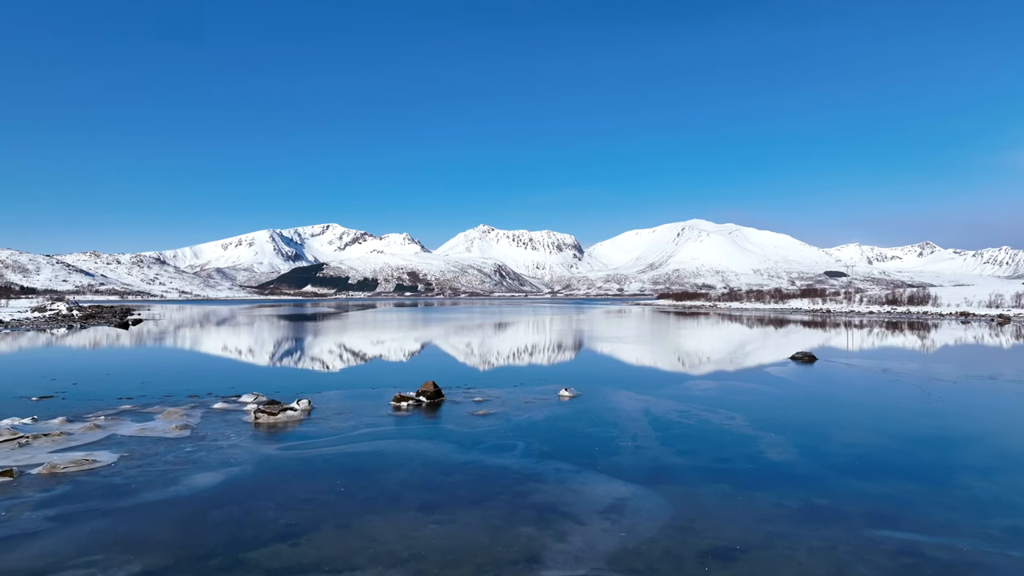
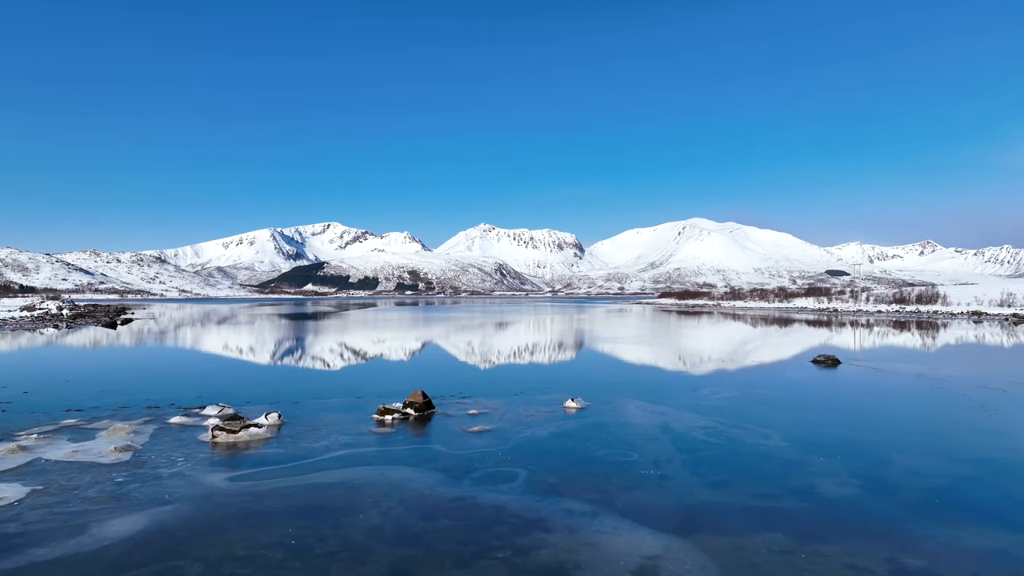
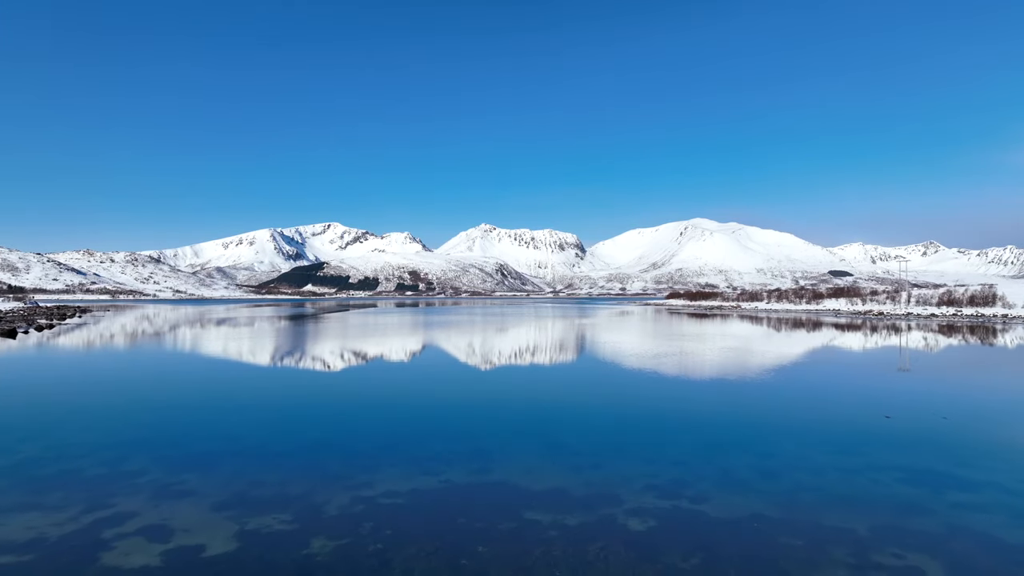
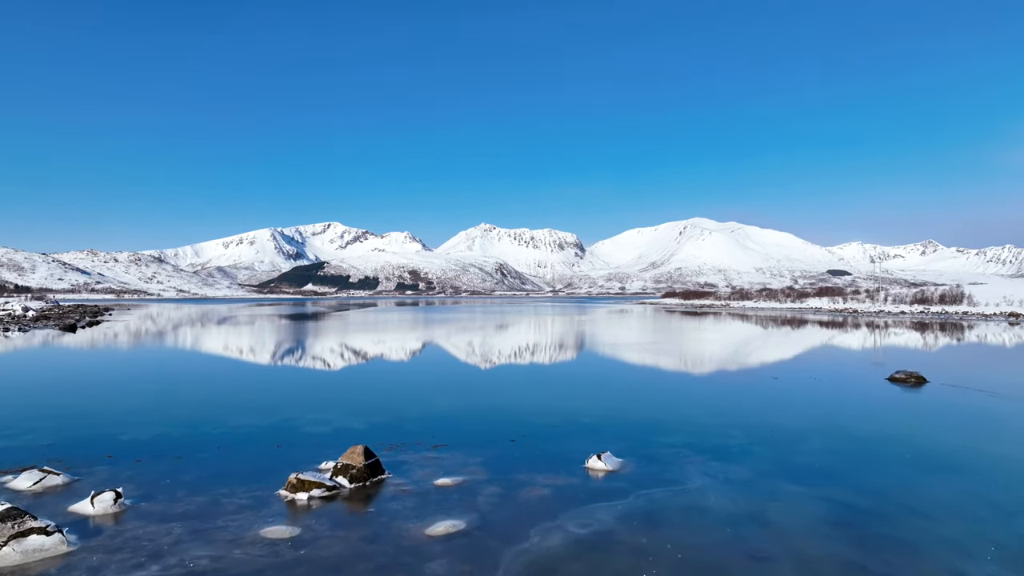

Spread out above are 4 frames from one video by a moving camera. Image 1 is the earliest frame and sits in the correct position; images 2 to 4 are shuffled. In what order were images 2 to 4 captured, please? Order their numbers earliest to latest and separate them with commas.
2, 4, 3
